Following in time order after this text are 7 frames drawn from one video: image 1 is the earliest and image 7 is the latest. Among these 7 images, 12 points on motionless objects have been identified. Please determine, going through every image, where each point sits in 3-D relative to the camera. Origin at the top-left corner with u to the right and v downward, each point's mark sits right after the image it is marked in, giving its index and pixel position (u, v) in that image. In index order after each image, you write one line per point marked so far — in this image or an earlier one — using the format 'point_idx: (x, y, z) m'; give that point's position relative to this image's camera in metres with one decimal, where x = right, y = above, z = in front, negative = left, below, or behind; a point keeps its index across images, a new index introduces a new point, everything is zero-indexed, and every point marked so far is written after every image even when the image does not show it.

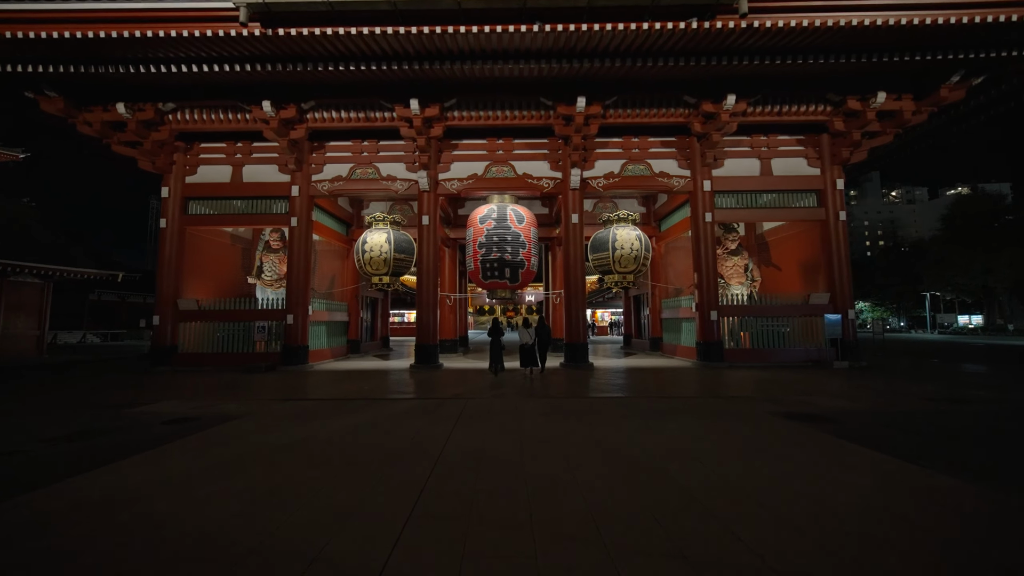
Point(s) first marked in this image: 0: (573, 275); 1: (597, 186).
0: (+1.9, +0.4, +8.7) m
1: (+2.8, +3.3, +8.9) m
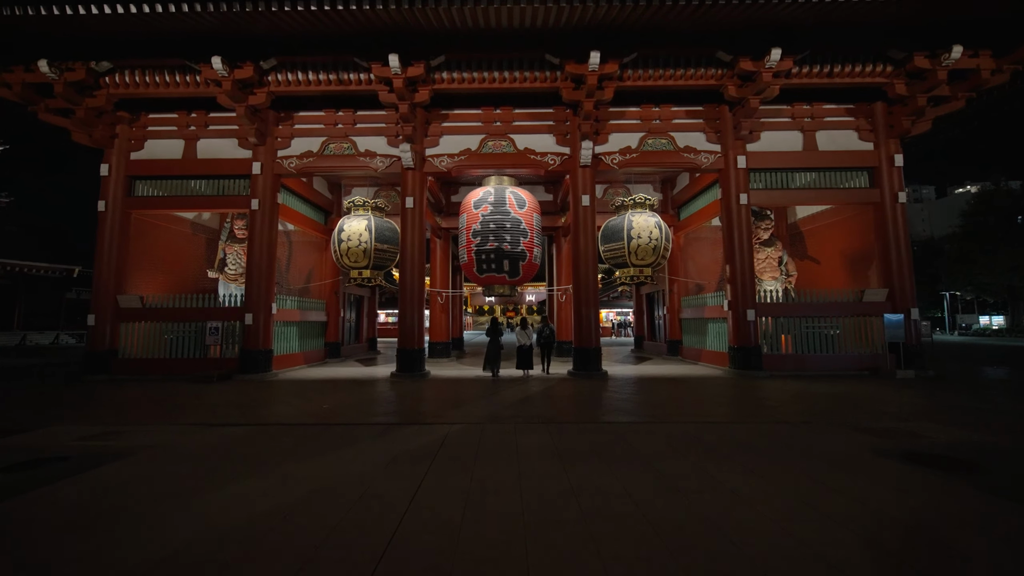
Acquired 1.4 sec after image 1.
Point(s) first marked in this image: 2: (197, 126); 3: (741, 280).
0: (+1.9, +0.5, +7.4) m
1: (+2.8, +3.4, +7.6) m
2: (-9.1, +4.7, +7.9) m
3: (+6.2, +0.2, +7.3) m
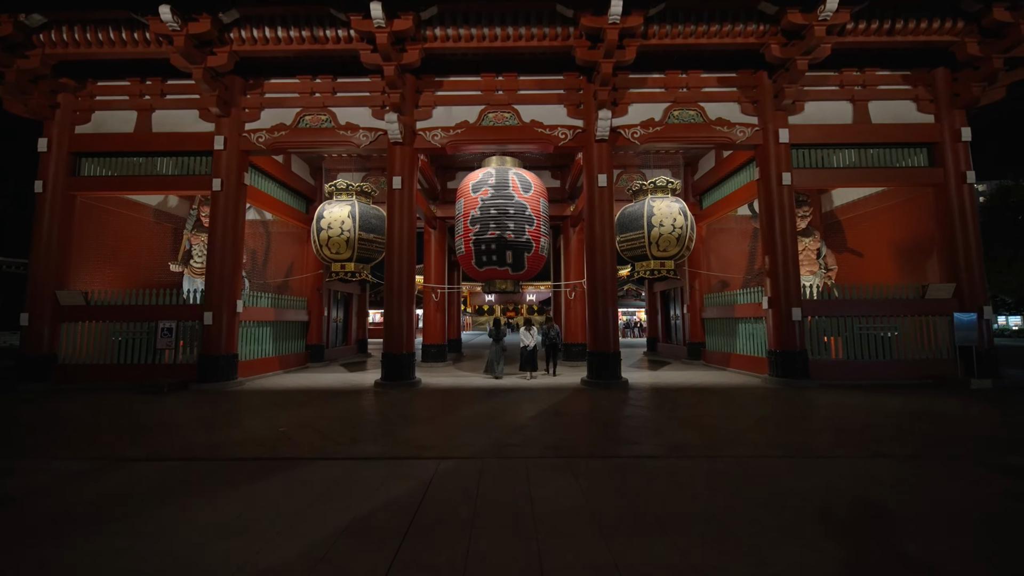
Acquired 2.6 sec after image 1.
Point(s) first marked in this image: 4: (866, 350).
0: (+2.0, +0.7, +6.3) m
1: (+2.9, +3.6, +6.5) m
2: (-9.0, +4.8, +6.8) m
3: (+6.3, +0.4, +6.3) m
4: (+8.4, -1.5, +6.4) m
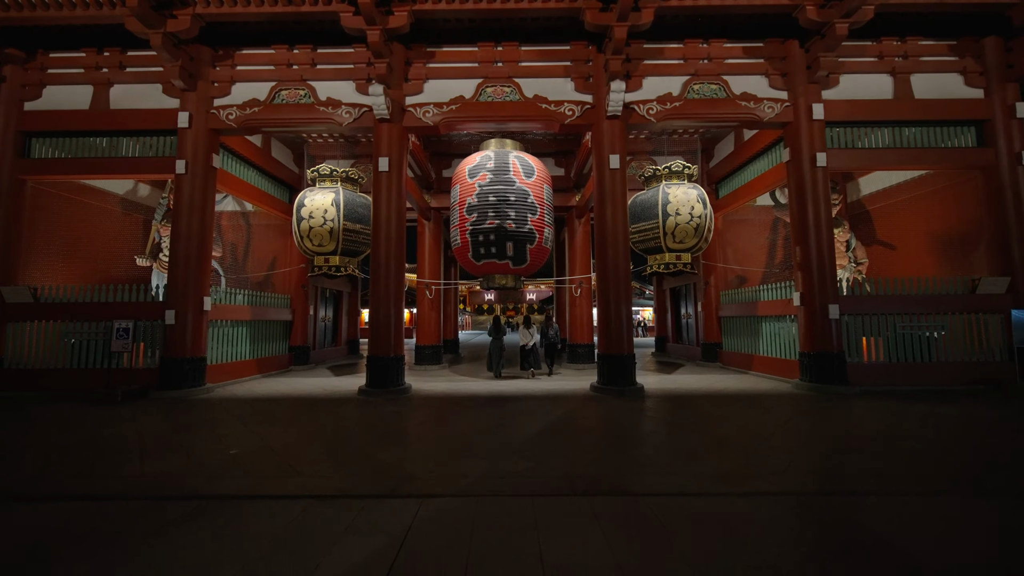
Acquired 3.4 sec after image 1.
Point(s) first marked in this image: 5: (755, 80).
0: (+2.0, +0.8, +5.6) m
1: (+2.9, +3.7, +5.8) m
2: (-9.0, +4.9, +6.1) m
3: (+6.3, +0.5, +5.6) m
4: (+8.4, -1.3, +5.7) m
5: (+5.3, +4.6, +5.9) m
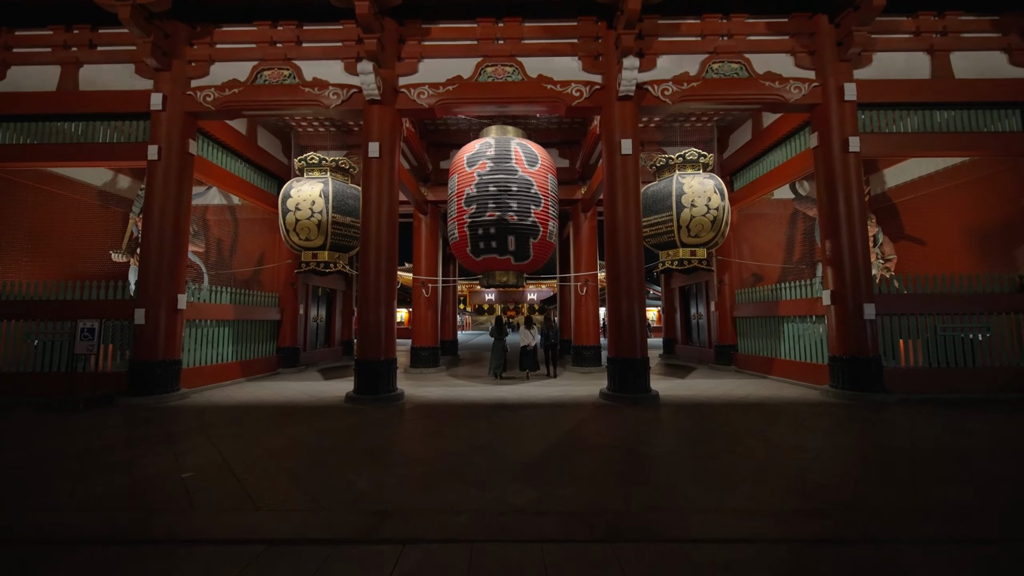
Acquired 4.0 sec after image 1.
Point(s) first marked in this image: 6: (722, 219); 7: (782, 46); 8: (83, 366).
0: (+2.1, +0.8, +5.1) m
1: (+3.0, +3.7, +5.3) m
2: (-9.0, +5.0, +5.6) m
3: (+6.3, +0.5, +5.1) m
4: (+8.4, -1.3, +5.2) m
5: (+5.4, +4.6, +5.4) m
6: (+4.8, +1.6, +6.1) m
7: (+5.4, +4.8, +5.4) m
8: (-8.3, -1.5, +5.3) m
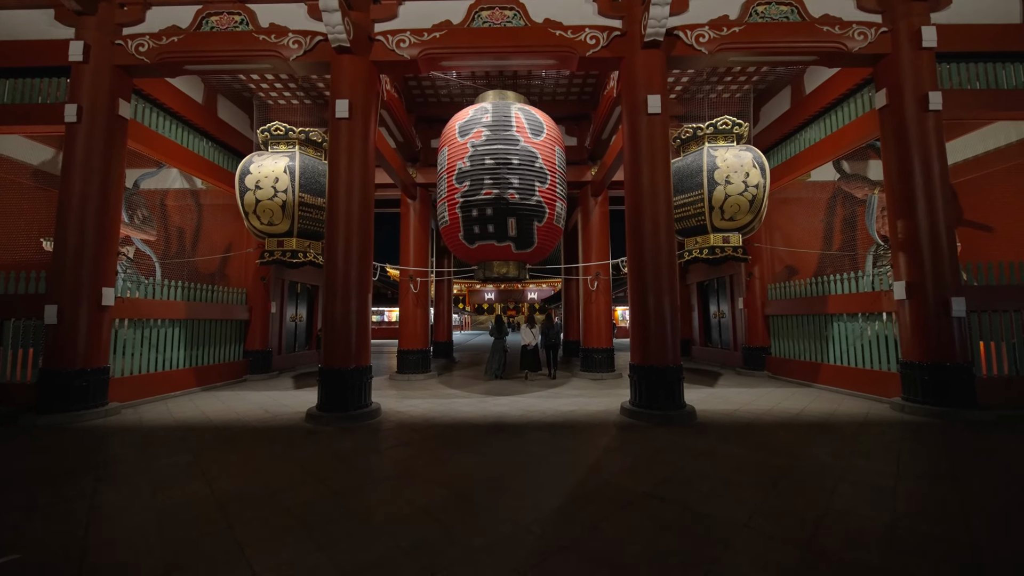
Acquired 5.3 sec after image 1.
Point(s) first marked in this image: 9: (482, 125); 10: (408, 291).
0: (+2.1, +1.0, +4.2) m
1: (+3.0, +3.9, +4.4) m
2: (-9.0, +5.1, +4.6) m
3: (+6.4, +0.7, +4.1) m
4: (+8.5, -1.2, +4.3) m
5: (+5.4, +4.8, +4.5) m
6: (+4.8, +1.7, +5.2) m
7: (+5.4, +5.0, +4.4) m
8: (-8.3, -1.4, +4.3) m
9: (-0.6, +3.0, +5.1) m
10: (-2.8, -0.1, +7.2) m
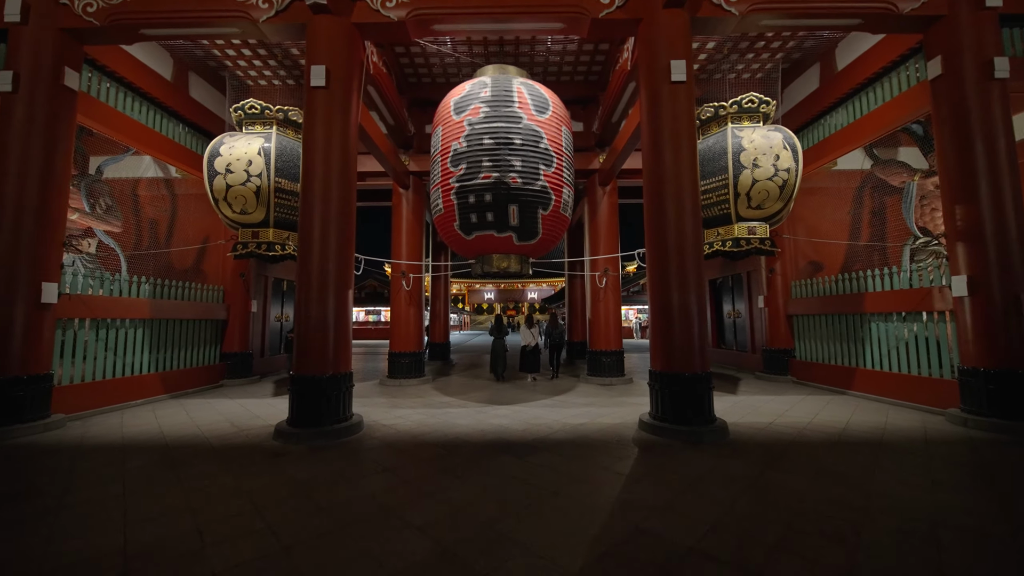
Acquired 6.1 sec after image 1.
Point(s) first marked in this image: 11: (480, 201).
0: (+2.1, +1.0, +3.6) m
1: (+3.0, +3.9, +3.8) m
2: (-8.9, +5.2, +4.1) m
3: (+6.4, +0.7, +3.6) m
4: (+8.5, -1.1, +3.7) m
5: (+5.4, +4.8, +3.9) m
6: (+4.8, +1.8, +4.6) m
7: (+5.4, +5.0, +3.9) m
8: (-8.3, -1.3, +3.7) m
9: (-0.5, +3.1, +4.5) m
10: (-2.8, 0.0, +6.7) m
11: (-0.5, +1.4, +4.4) m
